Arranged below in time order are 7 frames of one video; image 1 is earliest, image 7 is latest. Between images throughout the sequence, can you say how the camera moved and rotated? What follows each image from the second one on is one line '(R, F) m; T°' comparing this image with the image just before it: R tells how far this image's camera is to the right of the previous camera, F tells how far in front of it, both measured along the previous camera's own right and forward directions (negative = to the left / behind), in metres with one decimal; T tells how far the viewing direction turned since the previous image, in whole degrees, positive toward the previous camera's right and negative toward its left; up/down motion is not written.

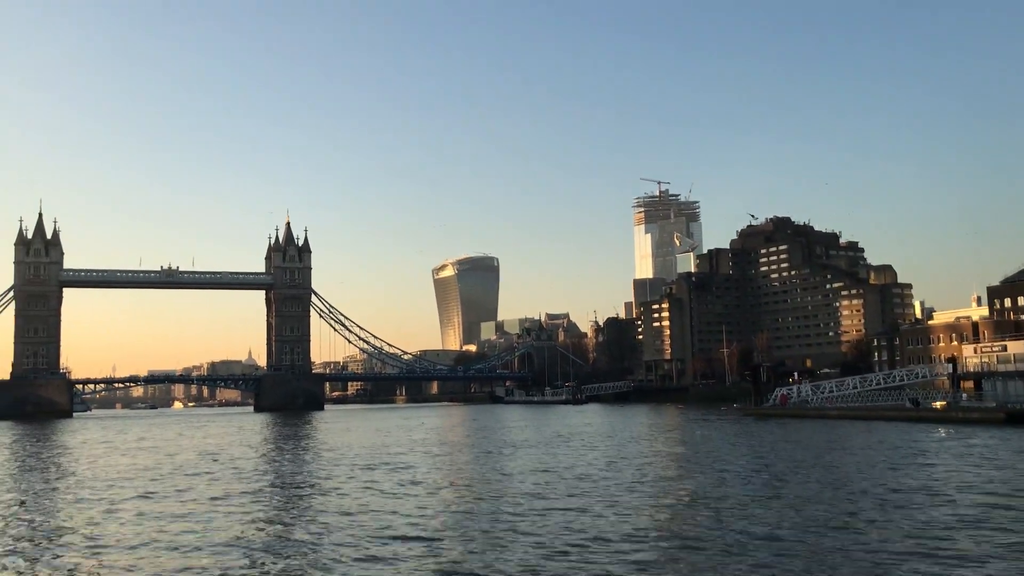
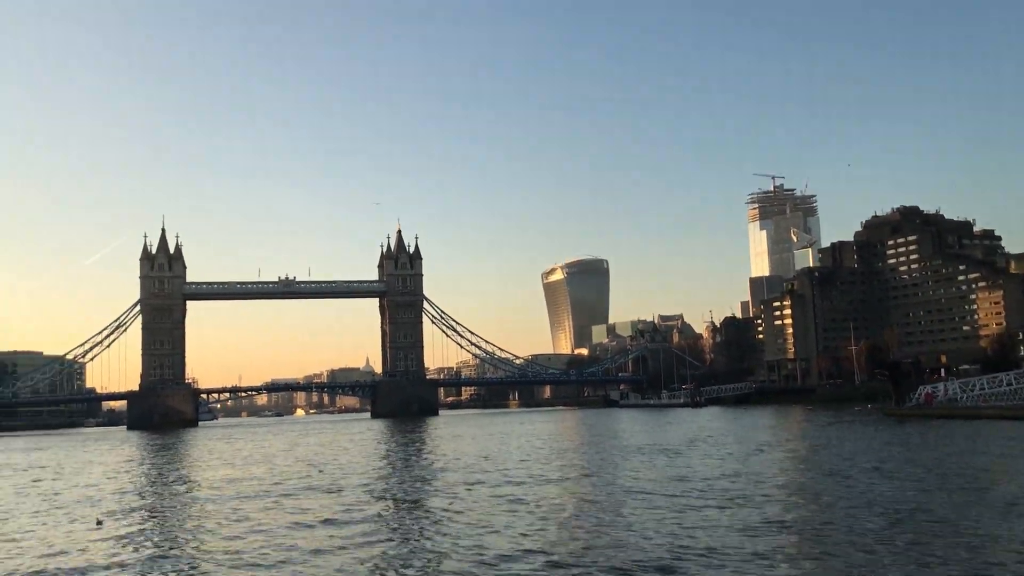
(-0.2, +2.4) m; -7°
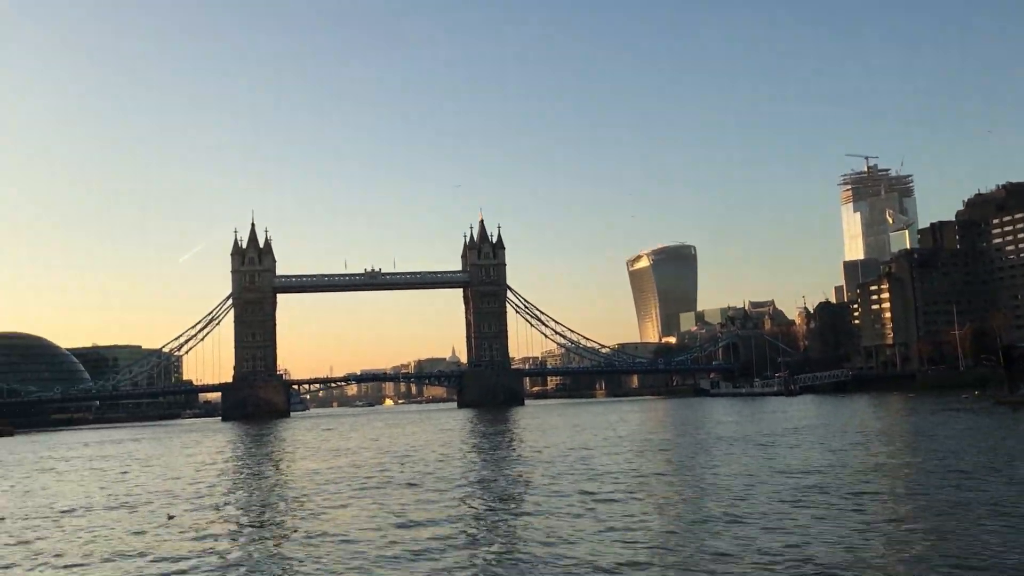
(0.0, +1.4) m; -5°
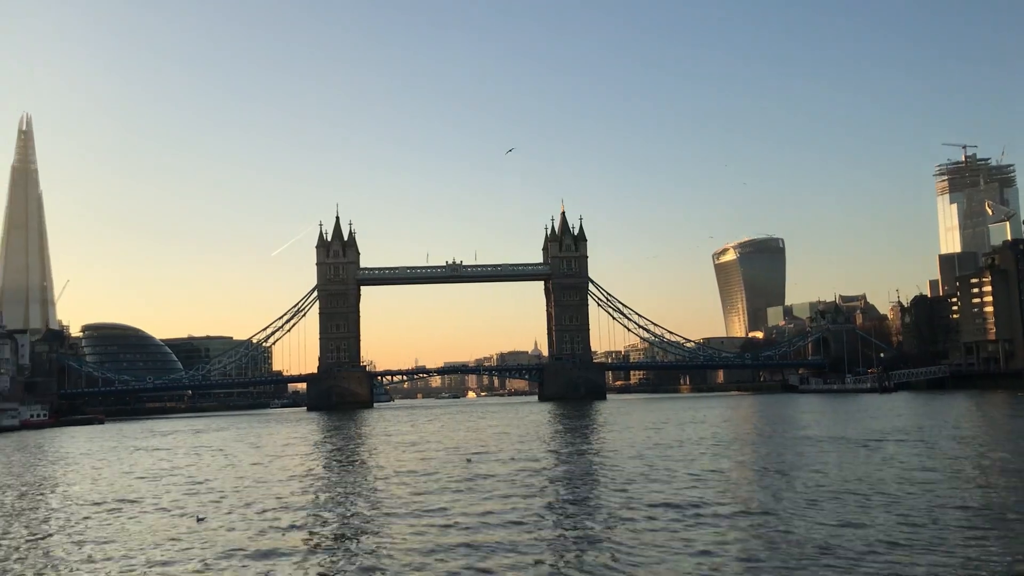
(+0.1, +1.4) m; -5°
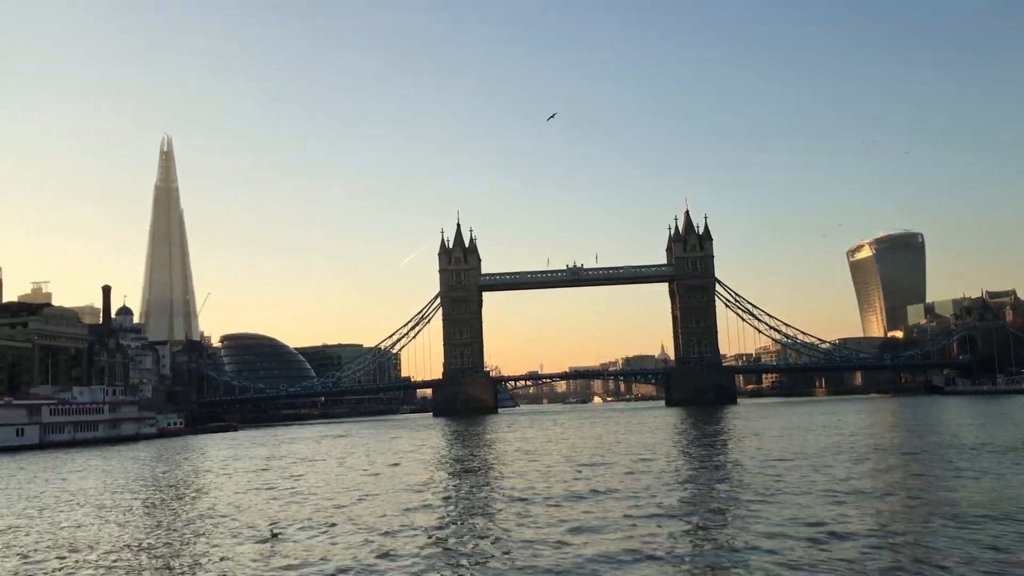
(+0.1, +1.6) m; -7°
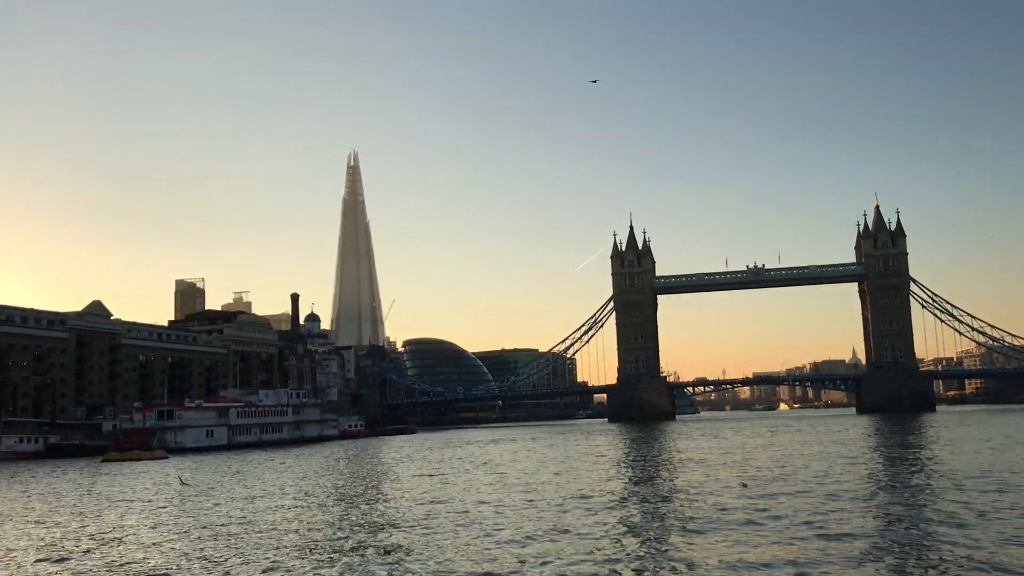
(+0.5, +1.5) m; -11°
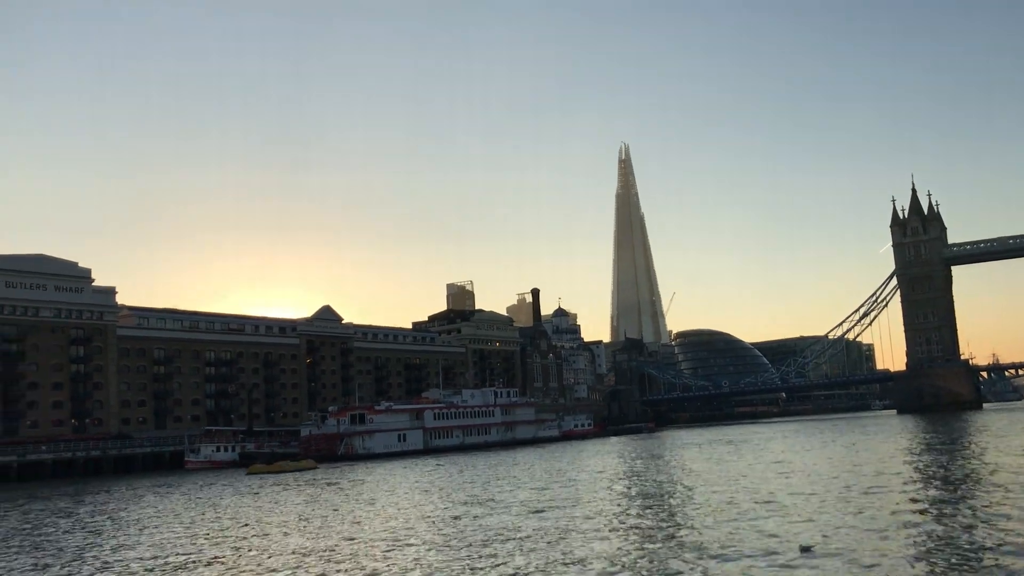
(+4.6, +8.4) m; -17°
